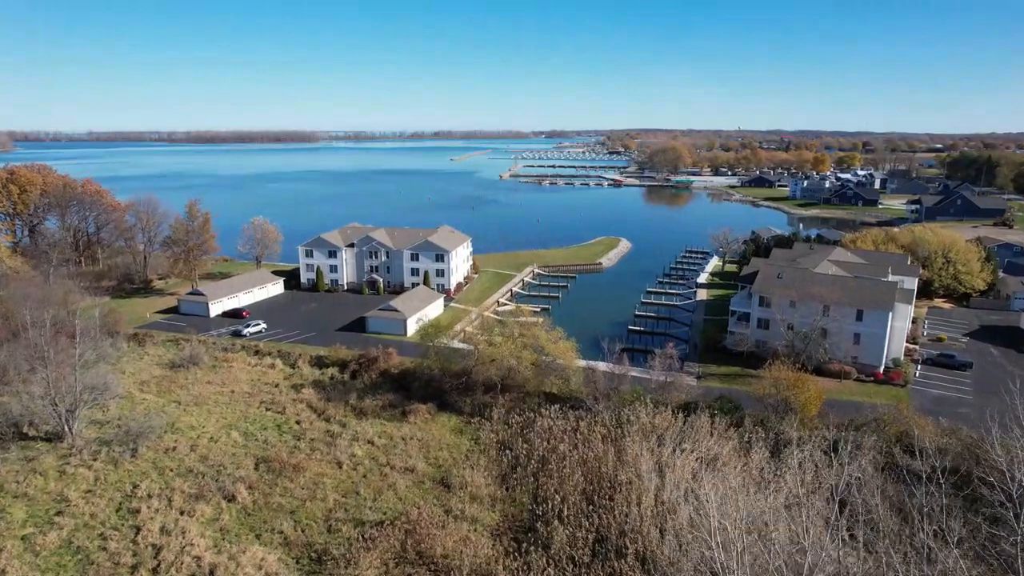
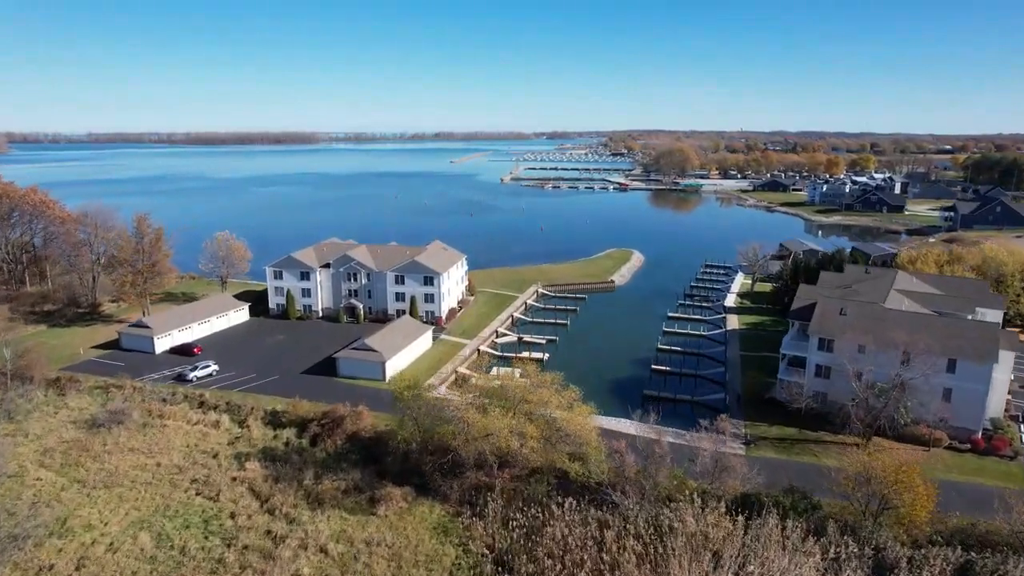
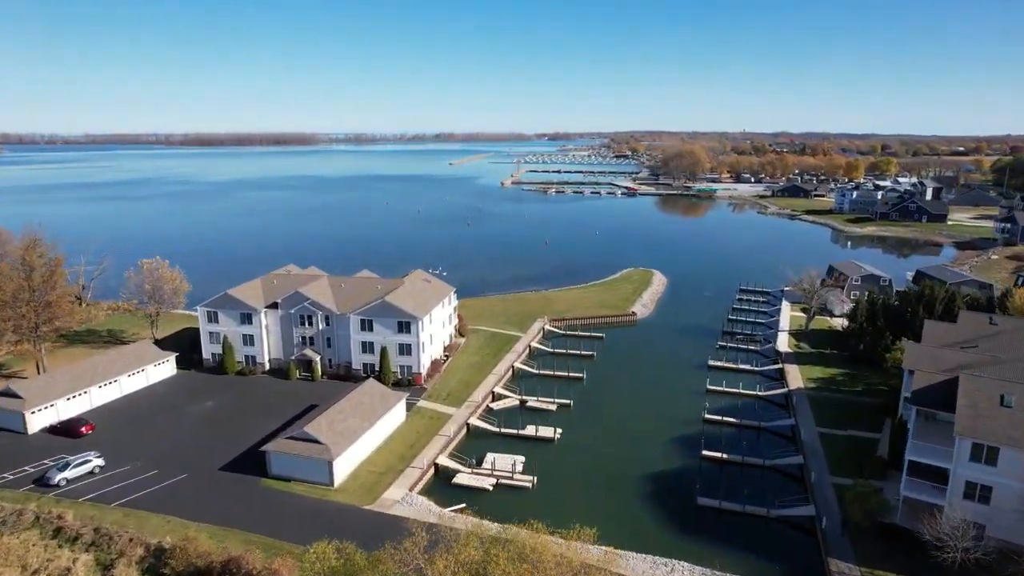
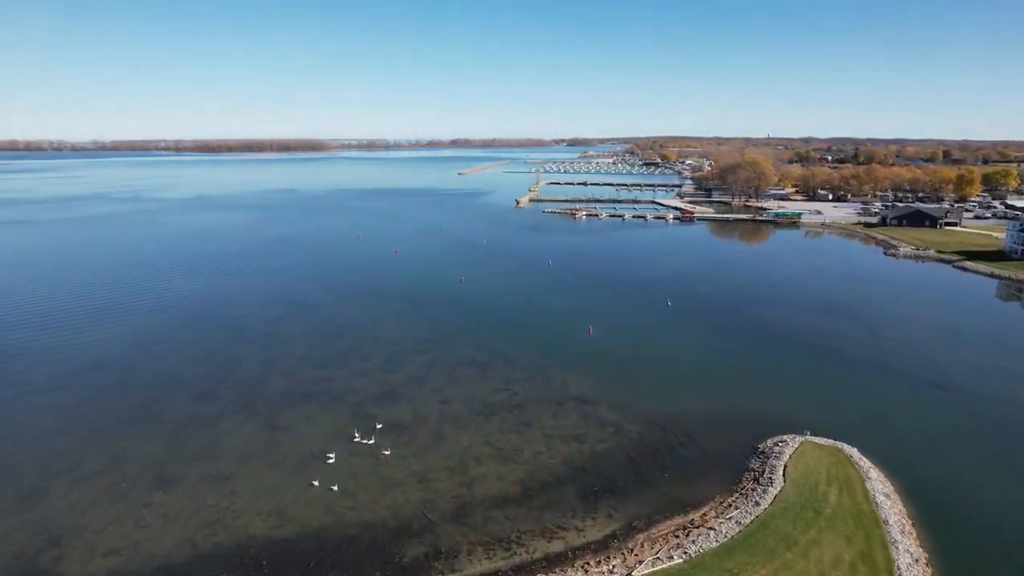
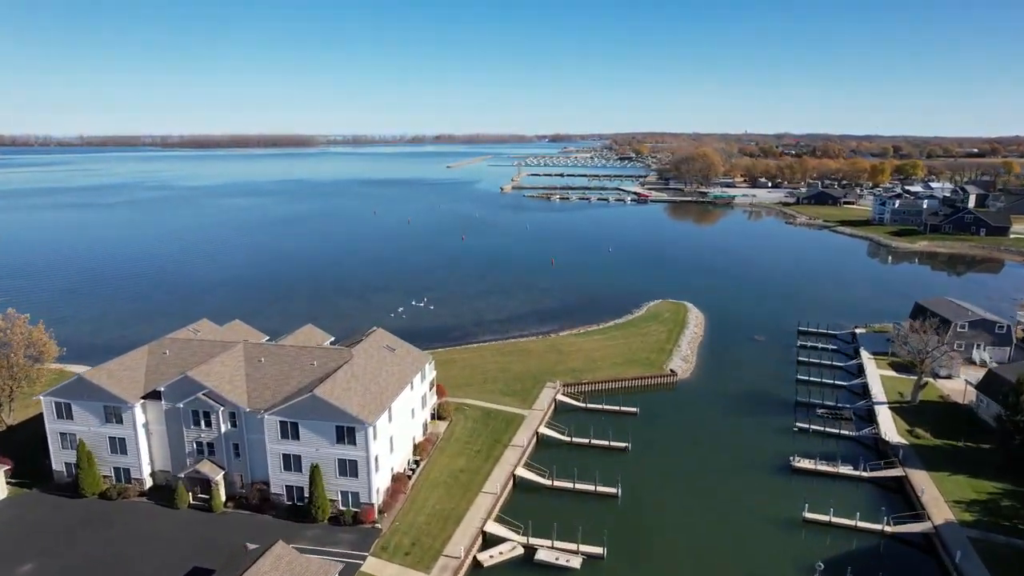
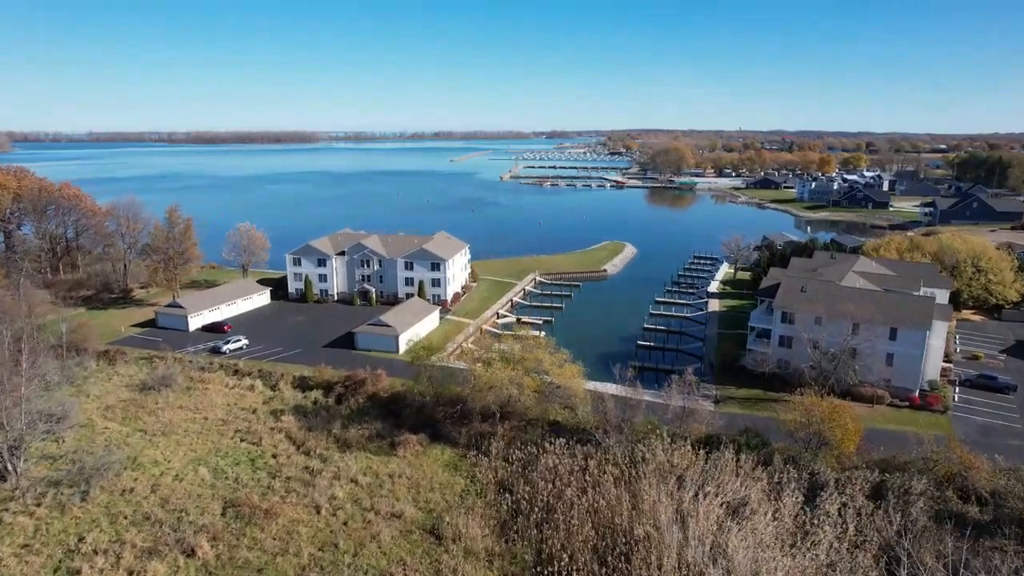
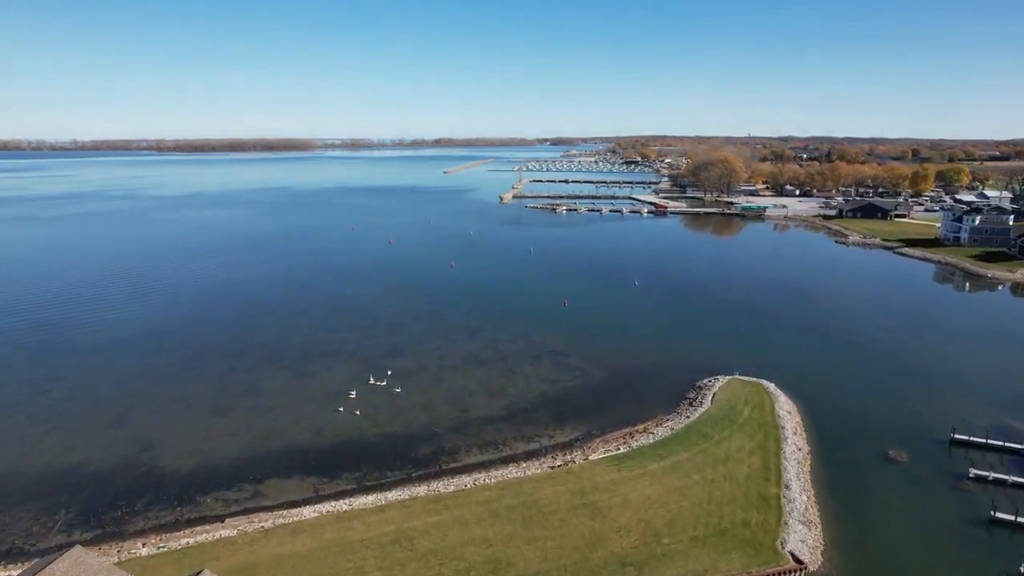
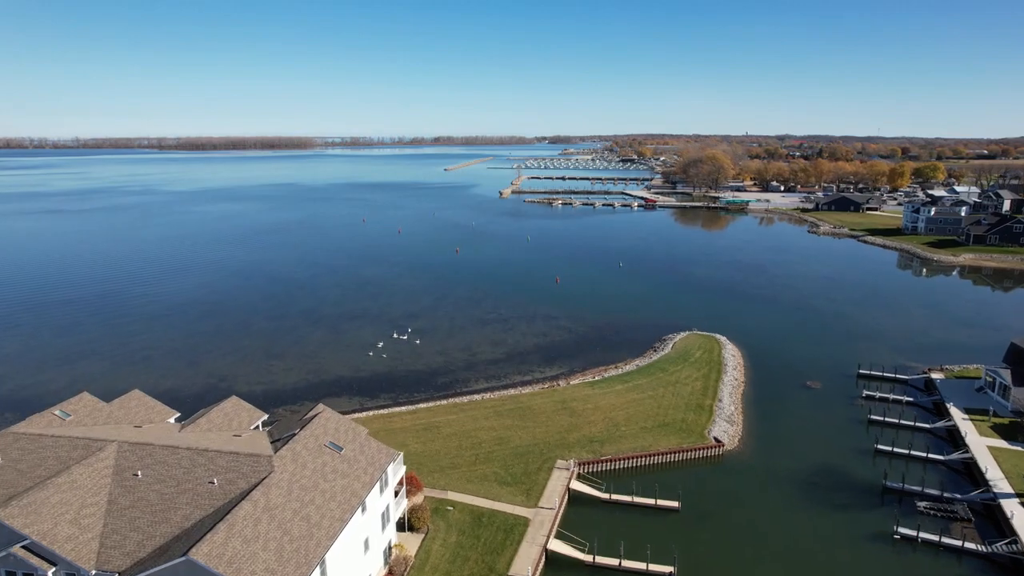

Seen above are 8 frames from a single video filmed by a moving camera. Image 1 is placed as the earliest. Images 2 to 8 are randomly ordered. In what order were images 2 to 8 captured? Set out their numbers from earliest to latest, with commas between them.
6, 2, 3, 5, 8, 7, 4
